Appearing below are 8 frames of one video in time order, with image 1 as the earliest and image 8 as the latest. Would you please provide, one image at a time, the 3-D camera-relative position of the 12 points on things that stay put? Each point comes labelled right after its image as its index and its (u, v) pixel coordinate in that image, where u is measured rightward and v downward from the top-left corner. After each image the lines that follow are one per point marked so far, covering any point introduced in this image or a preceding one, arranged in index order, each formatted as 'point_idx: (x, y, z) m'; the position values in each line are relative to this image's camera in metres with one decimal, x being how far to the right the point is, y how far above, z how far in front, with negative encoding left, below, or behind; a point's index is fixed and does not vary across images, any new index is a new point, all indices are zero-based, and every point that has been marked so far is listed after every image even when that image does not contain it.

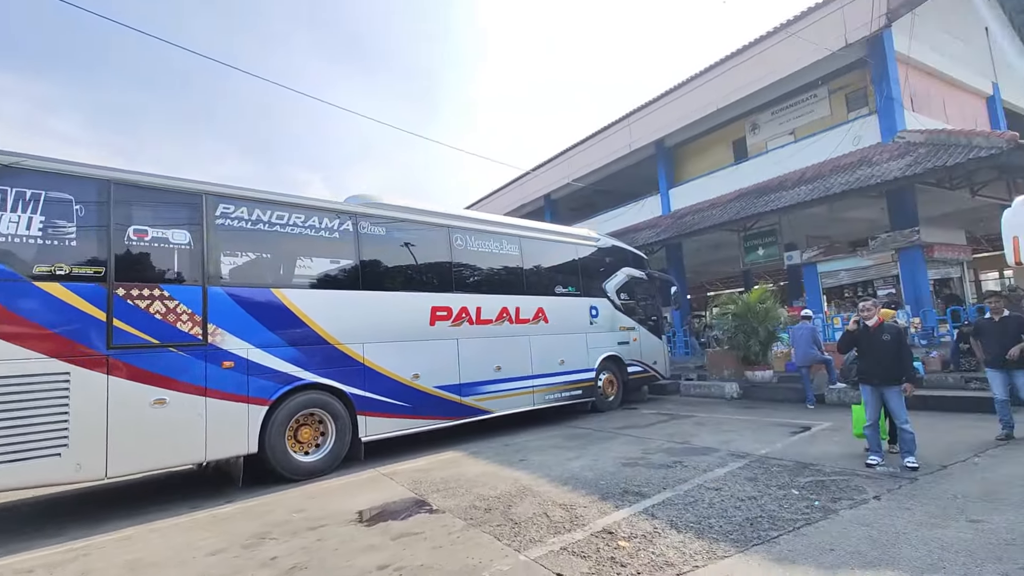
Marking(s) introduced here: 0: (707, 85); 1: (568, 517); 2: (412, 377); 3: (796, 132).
0: (+7.1, +7.5, +19.5) m
1: (+0.5, -2.0, +4.7) m
2: (-1.5, -1.4, +8.0) m
3: (+9.8, +5.4, +18.2) m
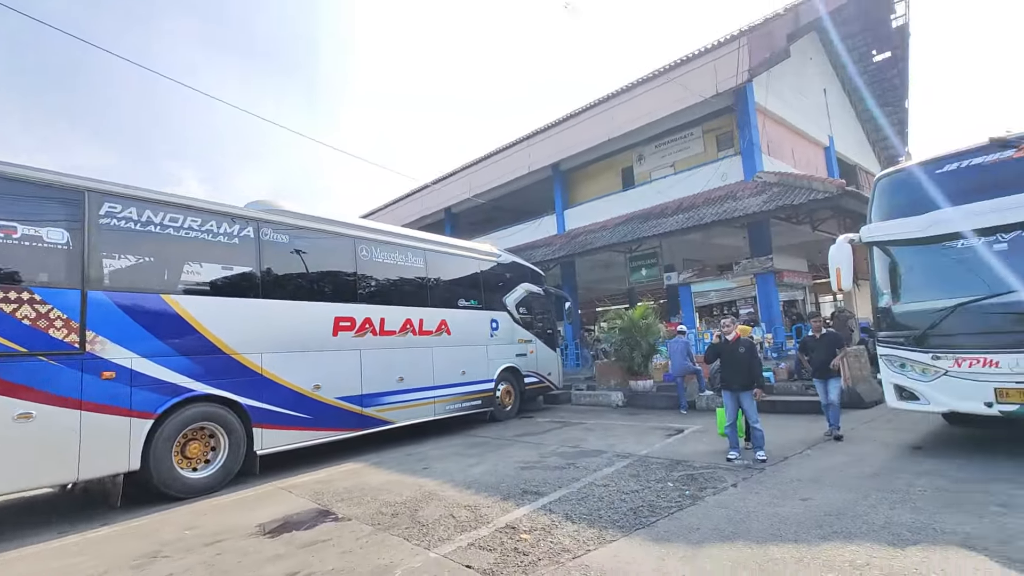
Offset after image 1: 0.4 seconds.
0: (+3.4, +6.8, +21.1) m
1: (-0.4, -2.1, +5.0) m
2: (-3.0, -1.5, +7.9) m
3: (+6.3, +4.7, +20.2) m
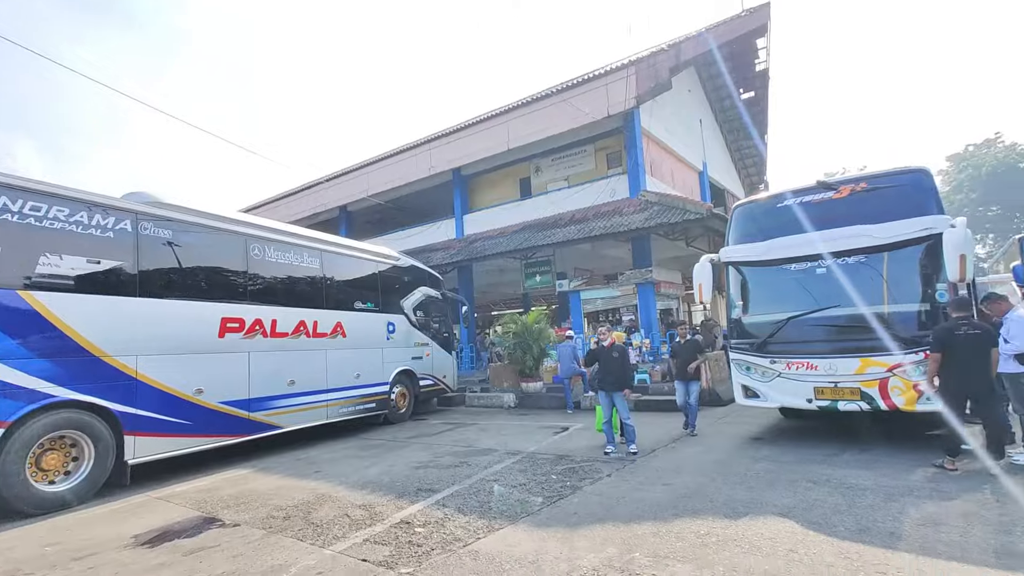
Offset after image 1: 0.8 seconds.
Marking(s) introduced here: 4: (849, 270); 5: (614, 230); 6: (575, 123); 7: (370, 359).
0: (-0.5, +6.6, +21.7) m
1: (-1.4, -2.2, +5.1) m
2: (-4.5, -1.5, +7.5) m
3: (+2.3, +4.4, +21.4) m
4: (+4.5, +0.2, +7.1) m
5: (+3.3, +1.9, +17.1) m
6: (+2.4, +6.1, +19.6) m
7: (-2.9, -1.4, +10.8) m
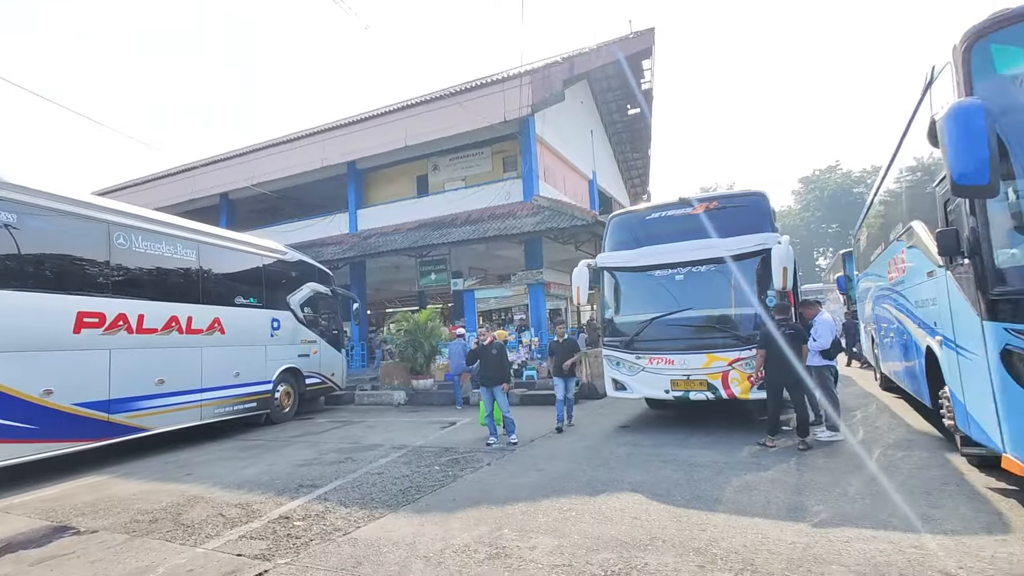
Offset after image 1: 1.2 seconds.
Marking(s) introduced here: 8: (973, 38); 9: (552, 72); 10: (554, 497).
0: (-4.7, +6.7, +21.5) m
1: (-2.6, -2.2, +5.1) m
2: (-6.0, -1.4, +6.8) m
3: (-1.9, +4.5, +21.8) m
4: (+2.9, +0.1, +8.1) m
5: (-0.2, +1.9, +17.7) m
6: (-1.5, +6.1, +19.9) m
7: (-5.1, -1.3, +10.3) m
8: (+3.5, +1.9, +4.0) m
9: (+1.5, +7.9, +19.4) m
10: (+0.4, -2.0, +5.0) m
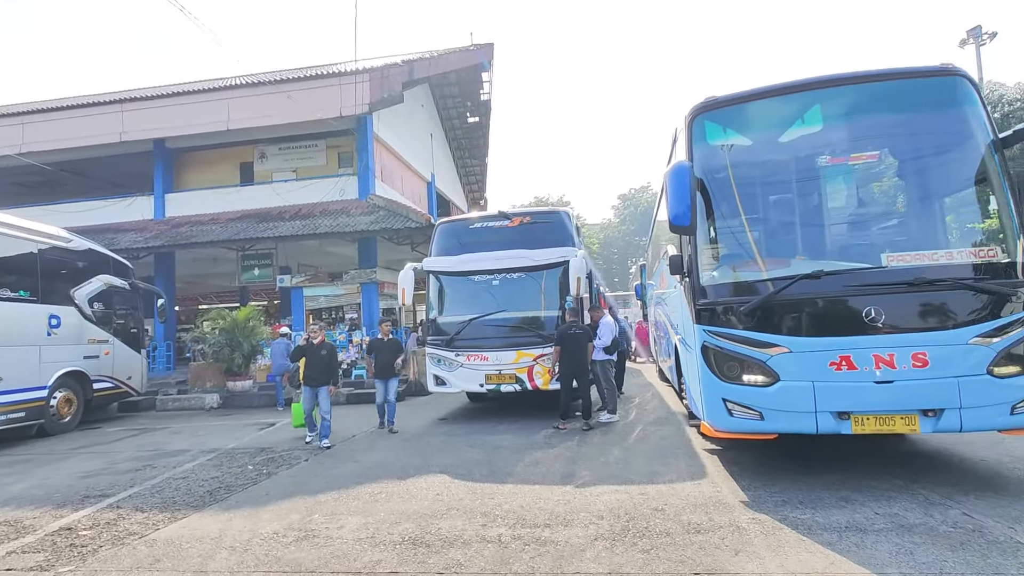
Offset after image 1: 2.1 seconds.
0: (-11.0, +6.9, +19.7) m
1: (-4.3, -2.1, +4.6) m
2: (-8.1, -1.2, +5.2) m
3: (-8.4, +4.6, +20.8) m
4: (0.0, +0.1, +9.1) m
5: (-5.7, +1.9, +17.4) m
6: (-7.4, +6.2, +19.2) m
7: (-8.3, -1.2, +8.9) m
8: (+1.9, +1.8, +5.4) m
9: (-4.4, +7.9, +19.5) m
10: (-1.5, -2.0, +5.4) m
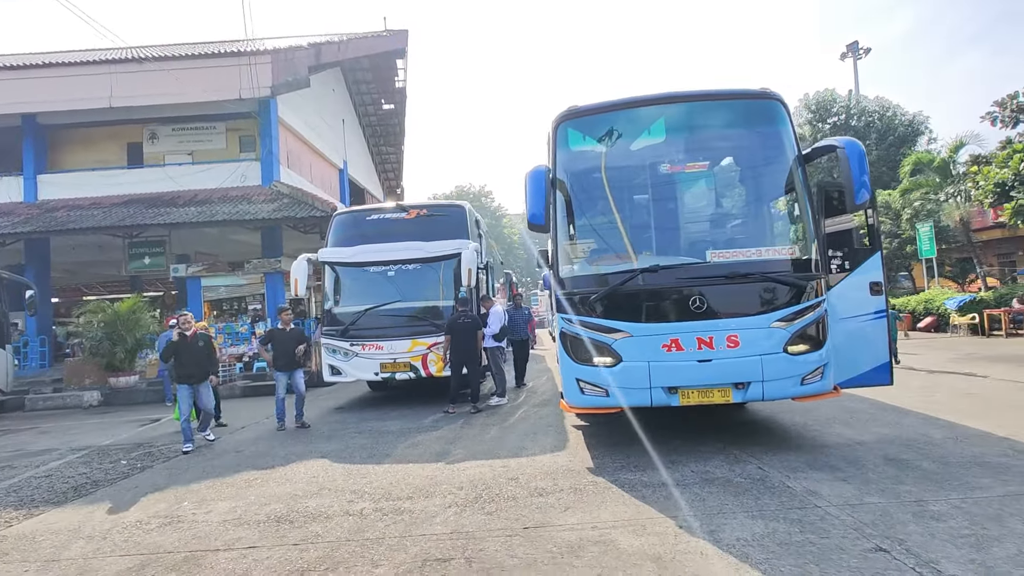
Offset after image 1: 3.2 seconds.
0: (-14.2, +7.3, +18.1) m
1: (-5.5, -2.0, +4.3) m
2: (-9.4, -1.1, +4.4) m
3: (-11.8, +4.9, +19.6) m
4: (-1.8, +0.2, +9.4) m
5: (-8.6, +2.2, +16.7) m
6: (-10.6, +6.6, +18.1) m
7: (-10.0, -1.0, +8.0) m
8: (+0.5, +1.9, +5.9) m
9: (-7.7, +8.3, +18.9) m
10: (-2.8, -1.9, +5.5) m
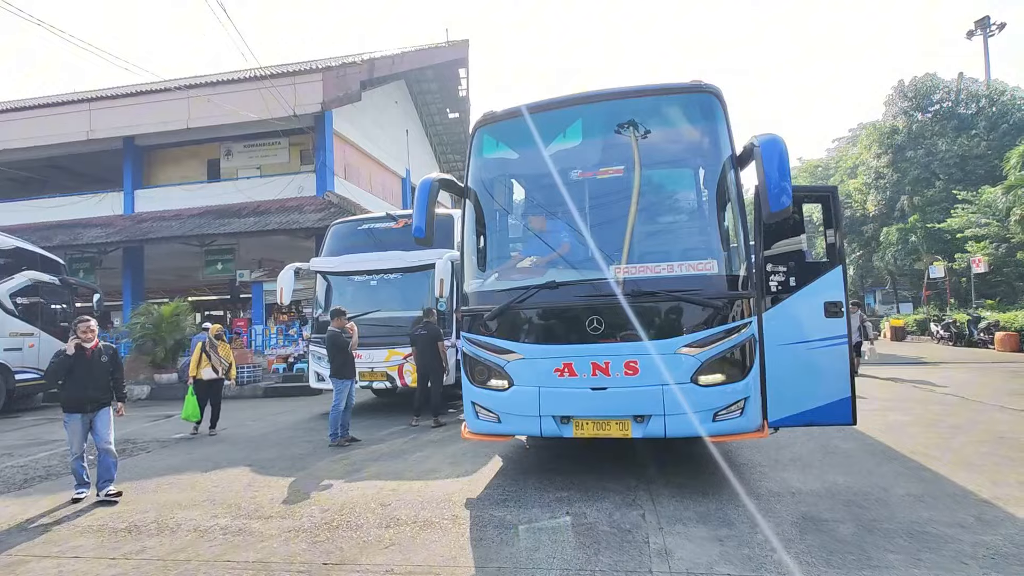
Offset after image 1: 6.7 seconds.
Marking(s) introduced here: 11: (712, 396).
0: (-12.8, +7.1, +20.2) m
1: (-6.6, -2.1, +5.1) m
2: (-10.4, -1.2, +5.8) m
3: (-10.2, +4.8, +21.2) m
4: (-2.1, +0.1, +9.4) m
5: (-7.5, +2.1, +17.8) m
6: (-9.2, +6.4, +19.6) m
7: (-10.4, -1.1, +9.4) m
8: (-0.4, +1.7, +5.6) m
9: (-6.2, +8.1, +19.8) m
10: (-3.8, -2.1, +5.8) m
11: (+1.7, -0.9, +4.4) m
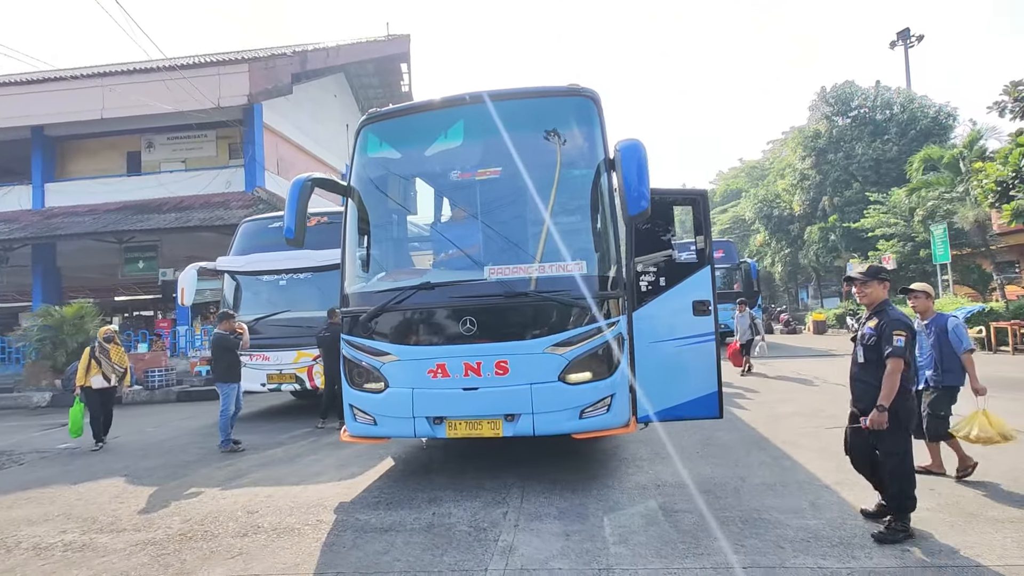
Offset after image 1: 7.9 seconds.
0: (-15.1, +7.2, +19.0) m
1: (-7.7, -2.2, +4.5) m
2: (-11.6, -1.2, +4.9) m
3: (-12.6, +4.8, +20.3) m
4: (-3.6, +0.1, +9.2) m
5: (-9.7, +2.1, +17.1) m
6: (-11.6, +6.4, +18.7) m
7: (-11.9, -1.2, +8.5) m
8: (-1.6, +1.7, +5.5) m
9: (-8.6, +8.1, +19.2) m
10: (-5.0, -2.1, +5.5) m
11: (+0.6, -0.9, +4.6) m
